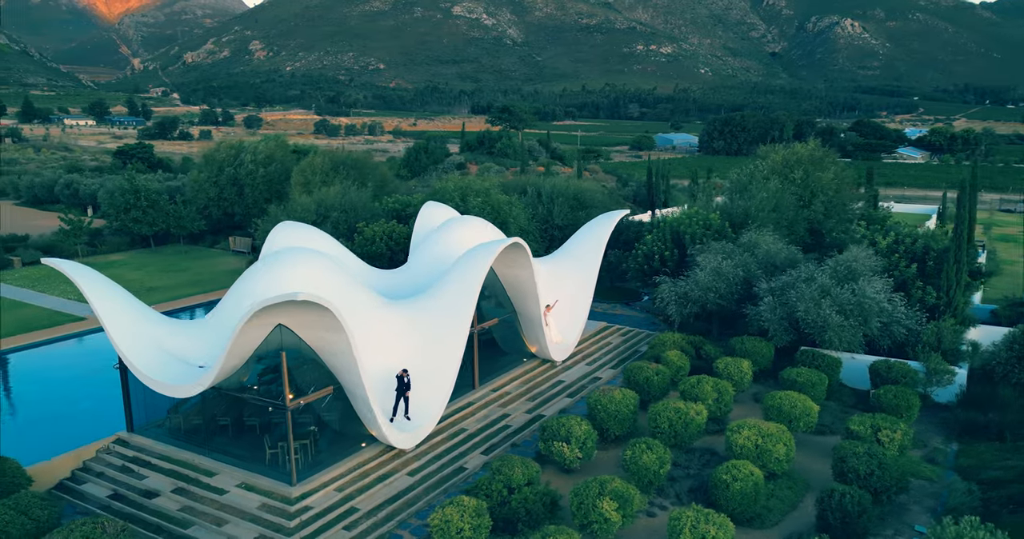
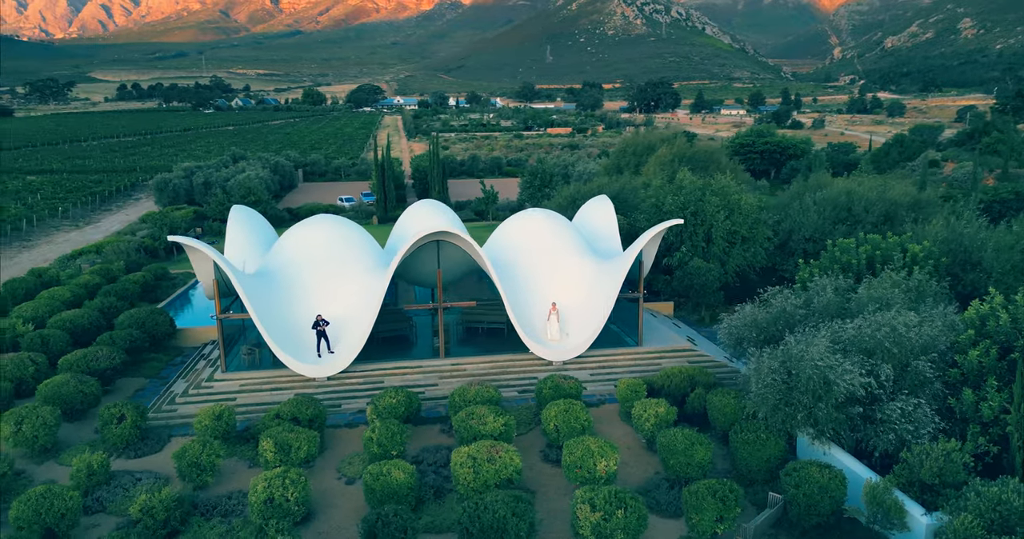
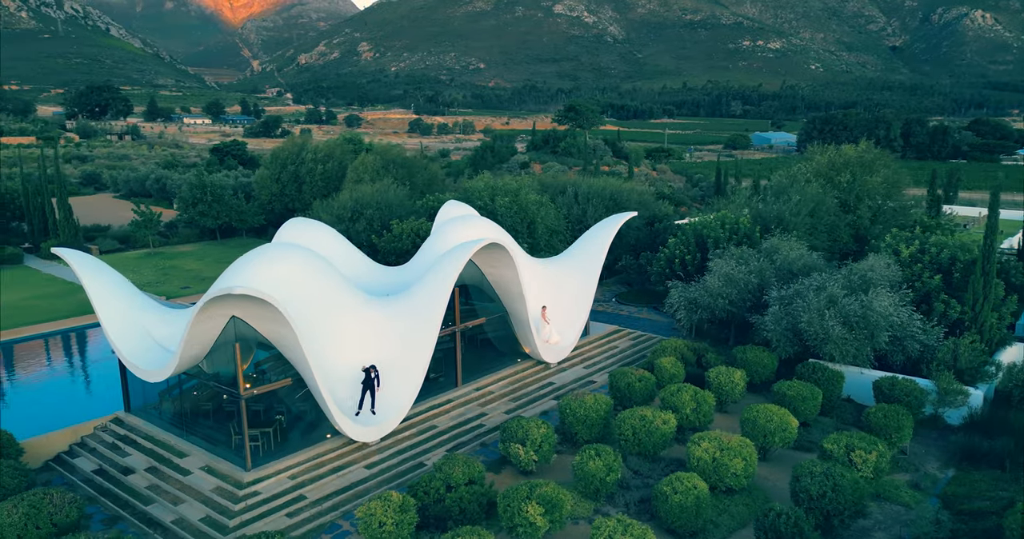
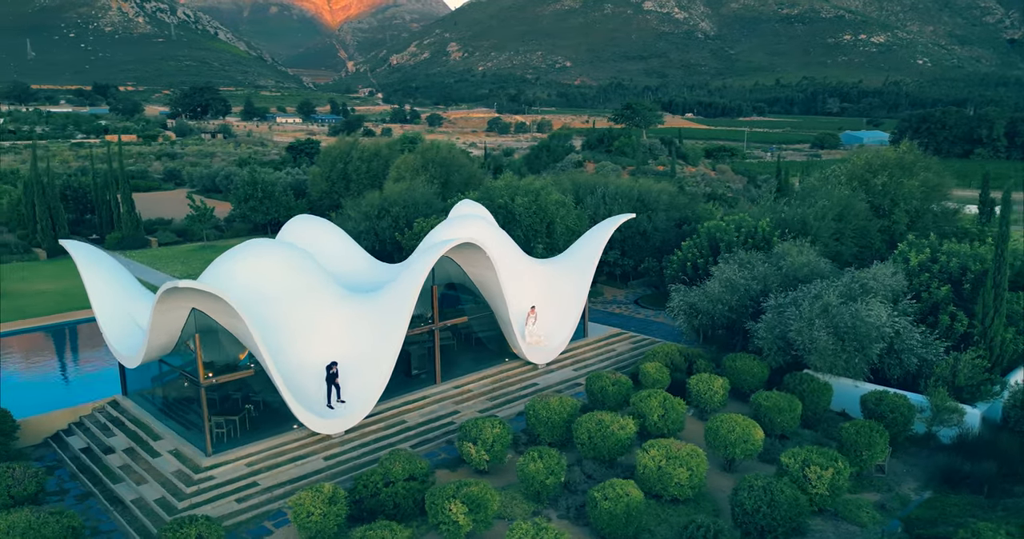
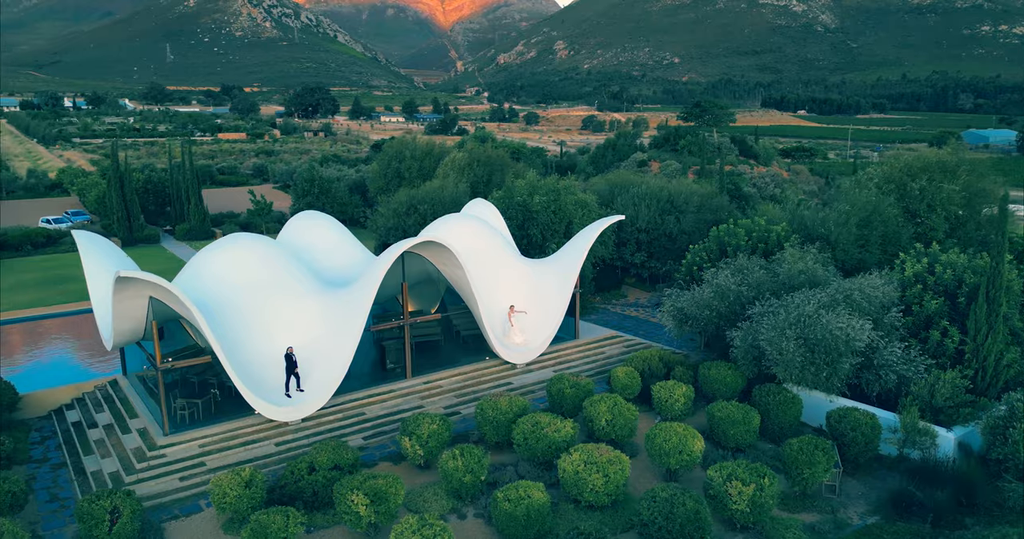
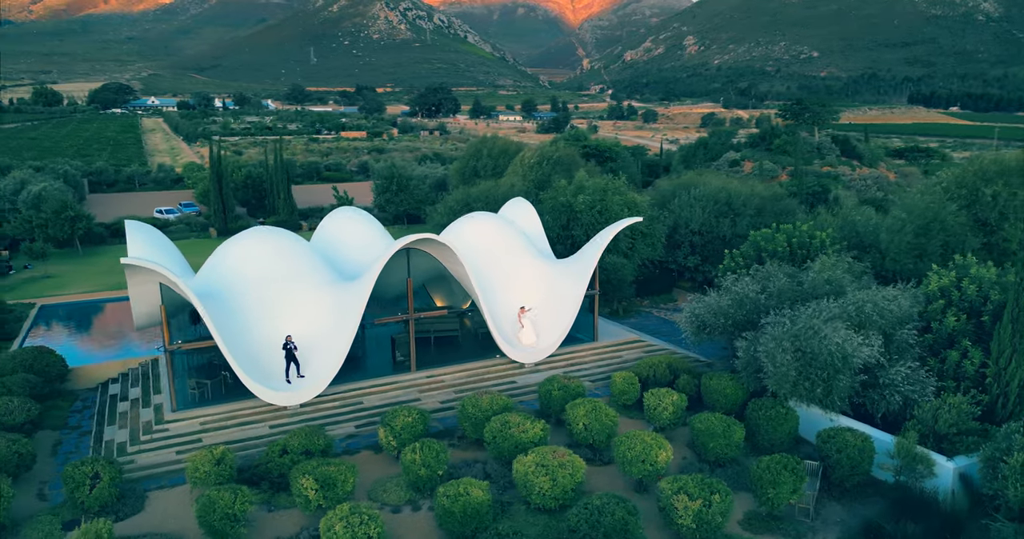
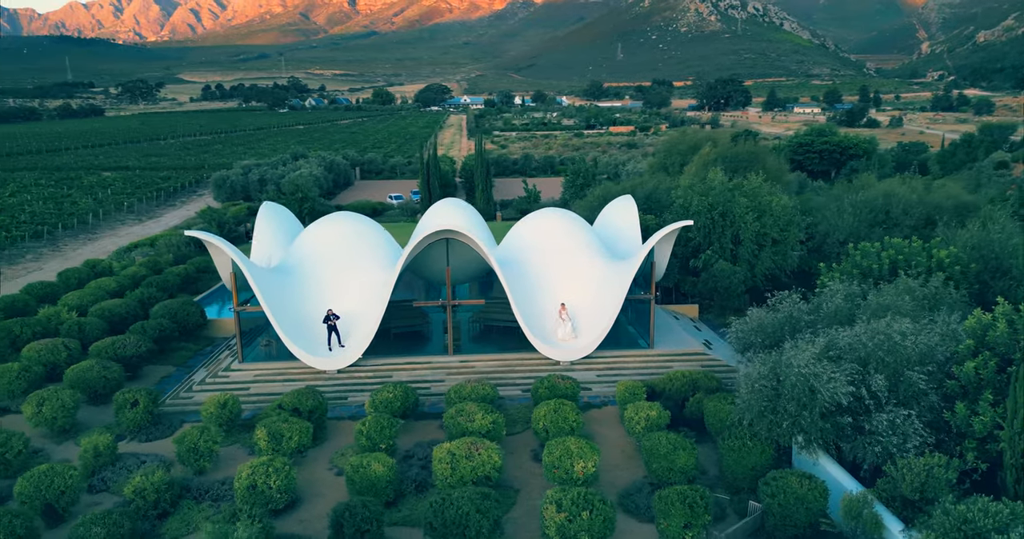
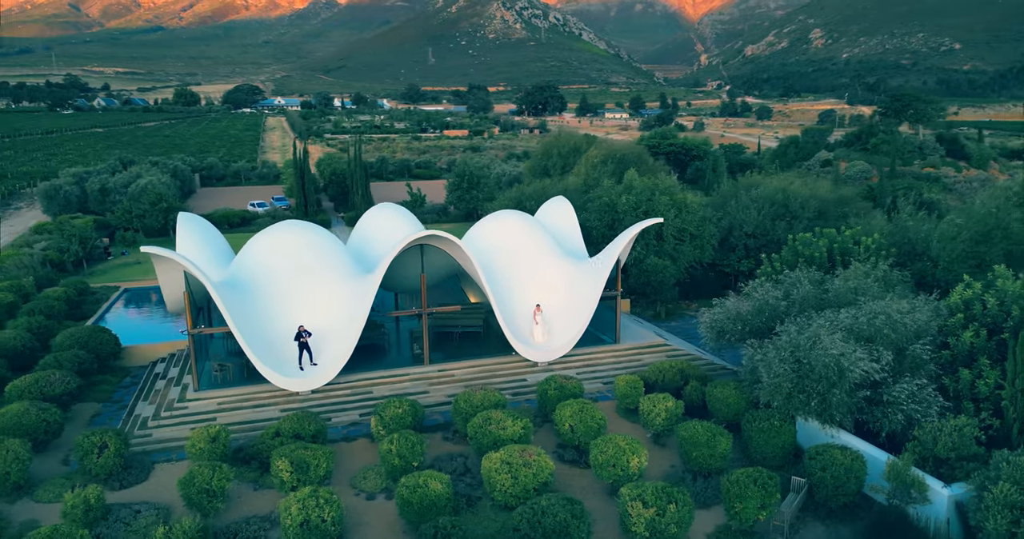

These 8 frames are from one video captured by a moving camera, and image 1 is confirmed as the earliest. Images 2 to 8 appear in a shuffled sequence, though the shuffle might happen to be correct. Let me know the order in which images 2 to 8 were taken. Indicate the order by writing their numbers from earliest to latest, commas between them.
3, 4, 5, 6, 8, 2, 7
